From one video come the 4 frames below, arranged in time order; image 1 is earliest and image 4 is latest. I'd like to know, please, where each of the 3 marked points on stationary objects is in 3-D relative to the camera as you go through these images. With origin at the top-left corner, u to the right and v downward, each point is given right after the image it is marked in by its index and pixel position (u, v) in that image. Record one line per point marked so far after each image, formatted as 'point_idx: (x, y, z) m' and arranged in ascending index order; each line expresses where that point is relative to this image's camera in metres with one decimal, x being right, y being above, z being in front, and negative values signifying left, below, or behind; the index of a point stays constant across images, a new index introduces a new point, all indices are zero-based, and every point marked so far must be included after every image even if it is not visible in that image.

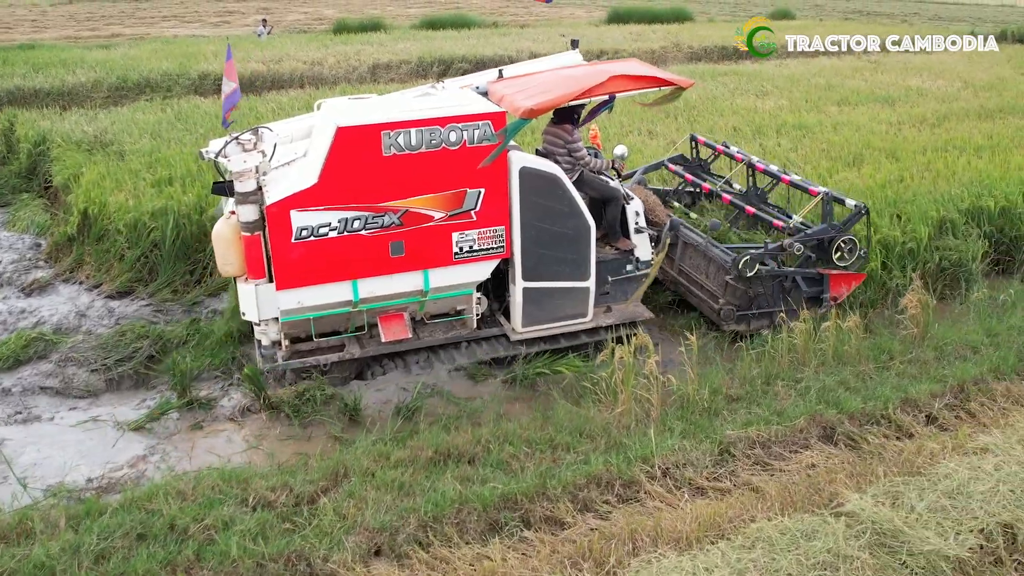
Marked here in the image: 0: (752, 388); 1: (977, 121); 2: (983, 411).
0: (+1.3, -0.6, +5.5) m
1: (+5.3, +1.9, +11.5) m
2: (+2.5, -0.7, +5.3) m
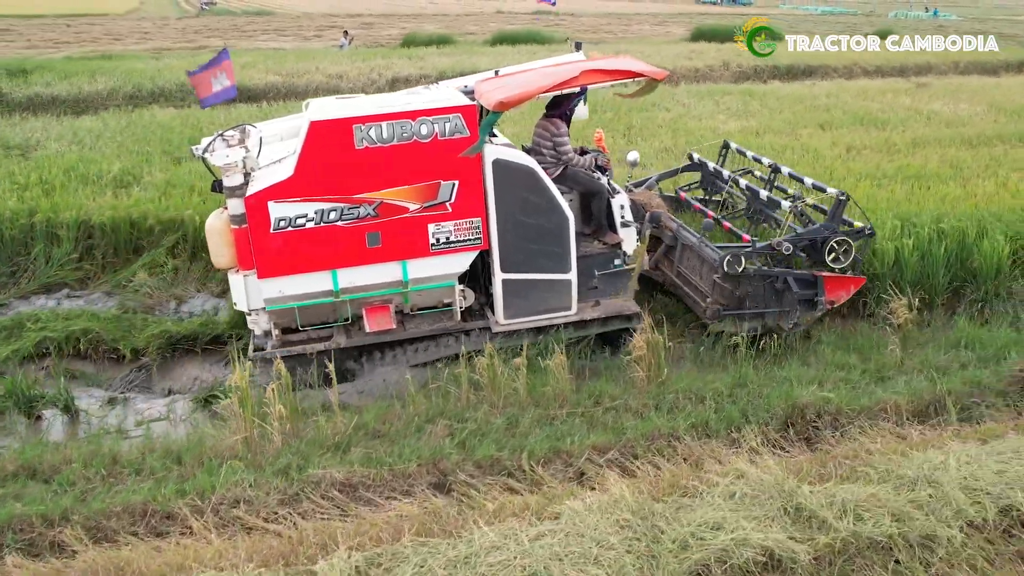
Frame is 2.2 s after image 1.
0: (-0.5, -0.7, +5.1) m
1: (+4.6, +1.4, +10.3) m
2: (+0.6, -0.9, +4.7) m
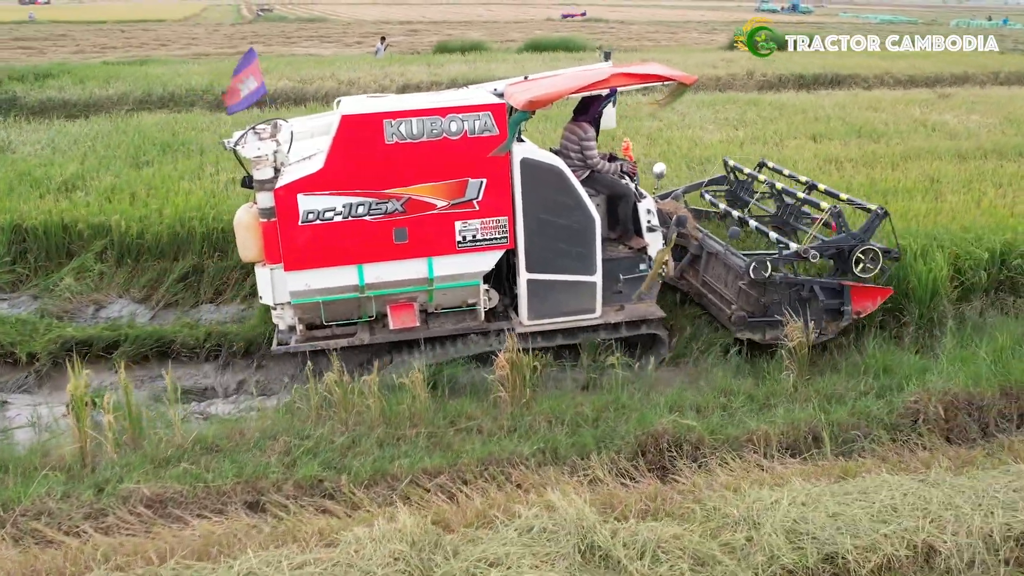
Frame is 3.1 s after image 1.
0: (-1.3, -0.8, +5.0) m
1: (+4.2, +1.2, +9.8) m
2: (-0.3, -0.9, +4.4) m
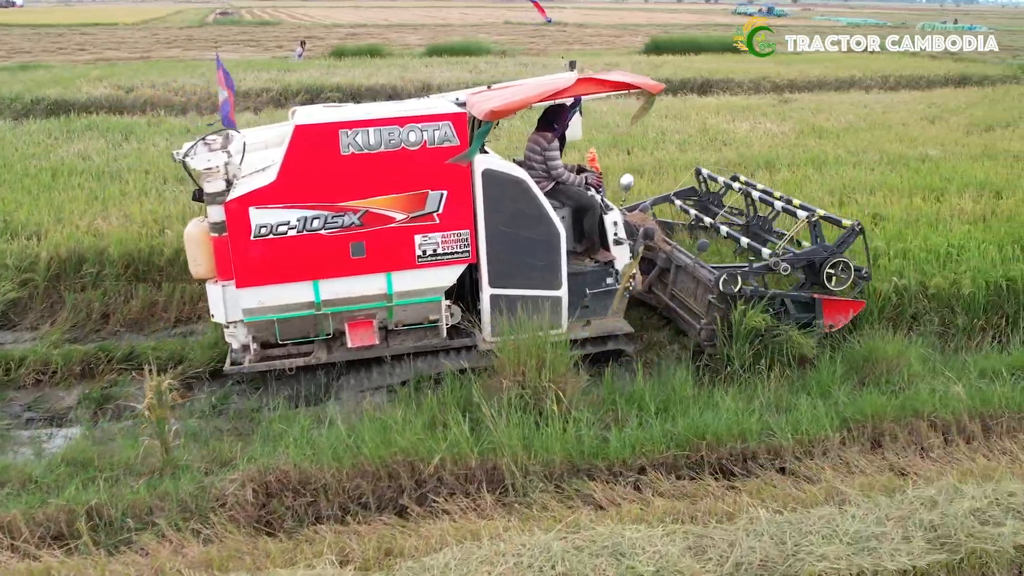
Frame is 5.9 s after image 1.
0: (-4.7, -1.0, +4.3) m
1: (+1.2, +1.0, +8.8) m
2: (-3.6, -1.2, +3.7) m
